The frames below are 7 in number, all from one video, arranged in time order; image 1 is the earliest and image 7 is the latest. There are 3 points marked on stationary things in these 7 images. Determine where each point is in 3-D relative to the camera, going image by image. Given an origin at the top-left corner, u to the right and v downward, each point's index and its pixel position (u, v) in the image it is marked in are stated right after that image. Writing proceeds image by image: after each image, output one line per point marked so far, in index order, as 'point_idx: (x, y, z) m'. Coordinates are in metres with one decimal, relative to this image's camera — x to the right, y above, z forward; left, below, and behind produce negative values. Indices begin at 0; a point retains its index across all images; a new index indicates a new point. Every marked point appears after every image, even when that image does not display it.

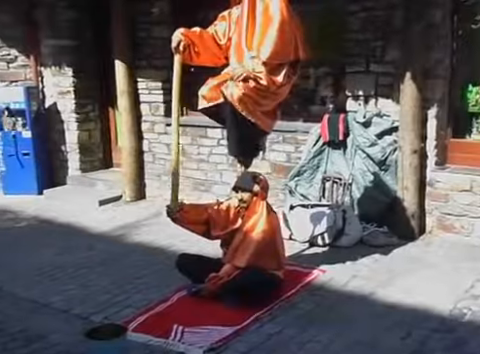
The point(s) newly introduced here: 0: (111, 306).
0: (-0.7, -0.8, +3.8) m
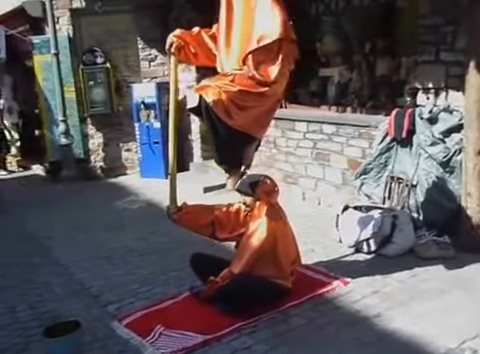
0: (-0.7, -0.8, +4.2) m
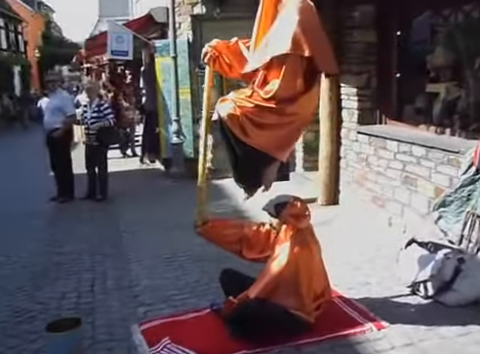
0: (-0.5, -0.9, +4.2) m
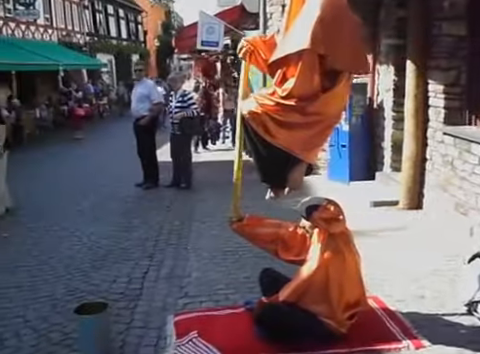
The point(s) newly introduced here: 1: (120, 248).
0: (-0.2, -0.8, +4.2) m
1: (-1.0, -0.6, +5.0) m
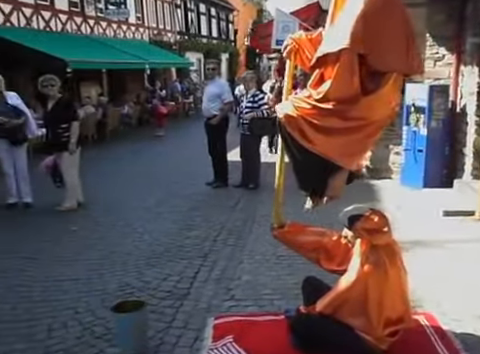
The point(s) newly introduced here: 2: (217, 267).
0: (+0.1, -0.8, +4.1) m
1: (-0.5, -0.6, +5.1) m
2: (-0.2, -0.7, +4.7) m
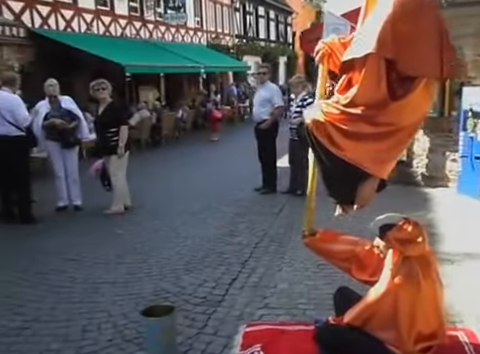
0: (+0.3, -0.9, +4.1) m
1: (-0.2, -0.6, +5.1) m
2: (+0.1, -0.8, +4.7) m
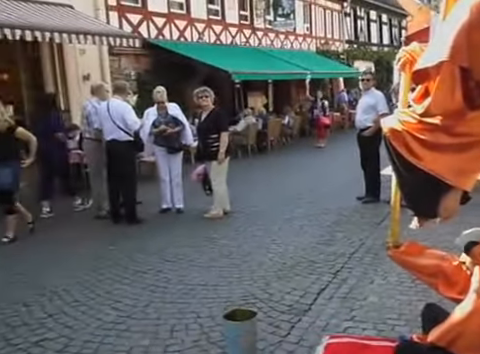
0: (+0.9, -1.0, +3.9) m
1: (+0.6, -0.7, +5.0) m
2: (+0.8, -0.8, +4.6) m
